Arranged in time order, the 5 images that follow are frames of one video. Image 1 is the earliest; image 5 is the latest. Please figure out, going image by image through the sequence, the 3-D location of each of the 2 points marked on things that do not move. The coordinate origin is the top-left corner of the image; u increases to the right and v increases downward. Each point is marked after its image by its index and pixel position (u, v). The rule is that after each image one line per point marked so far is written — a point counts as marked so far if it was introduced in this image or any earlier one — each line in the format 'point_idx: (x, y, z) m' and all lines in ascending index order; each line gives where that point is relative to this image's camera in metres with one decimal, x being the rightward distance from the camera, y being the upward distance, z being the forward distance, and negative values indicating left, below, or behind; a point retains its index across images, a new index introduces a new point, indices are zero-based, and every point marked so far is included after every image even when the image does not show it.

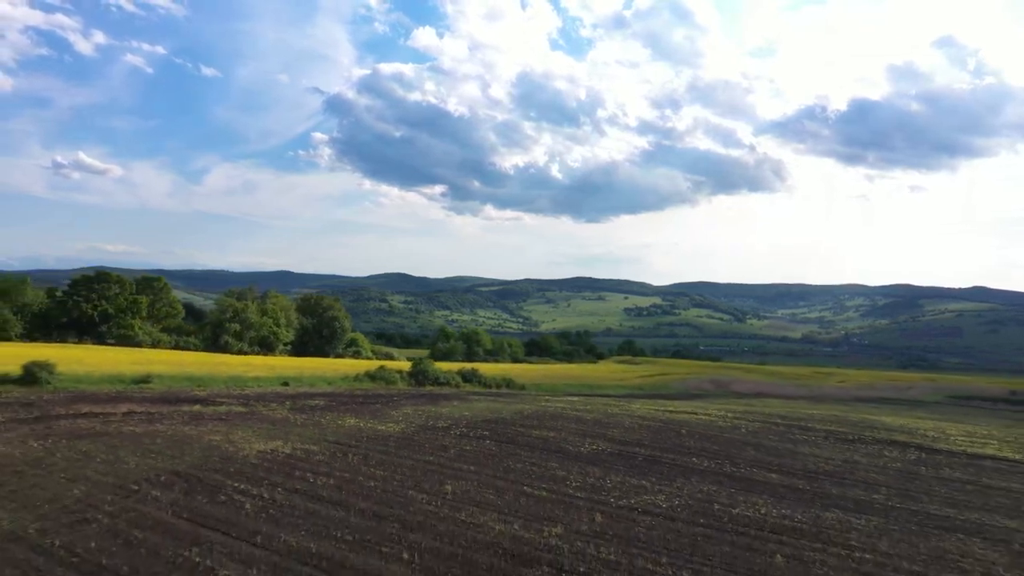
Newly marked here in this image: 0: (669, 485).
0: (+3.9, -4.9, +15.6) m
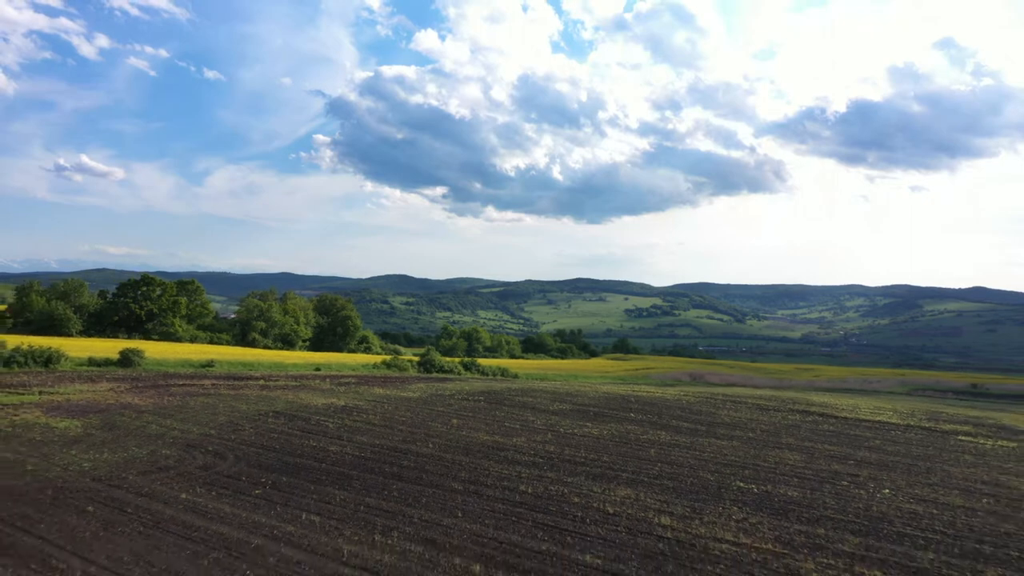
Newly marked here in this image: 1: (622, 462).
0: (+3.4, -5.0, +22.8) m
1: (+3.0, -4.6, +16.4) m
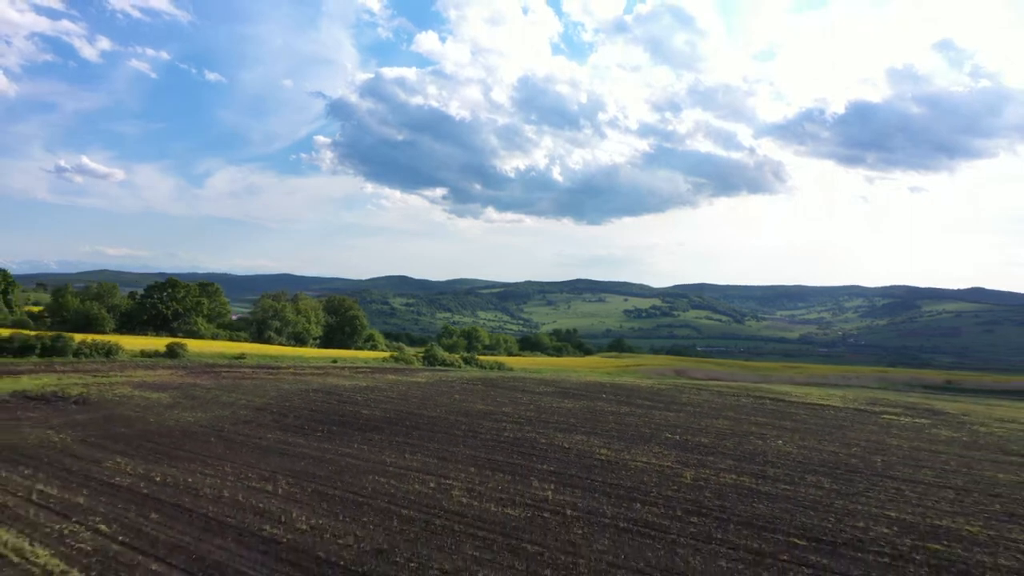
0: (+3.0, -5.1, +28.0) m
1: (+2.6, -4.6, +21.6) m
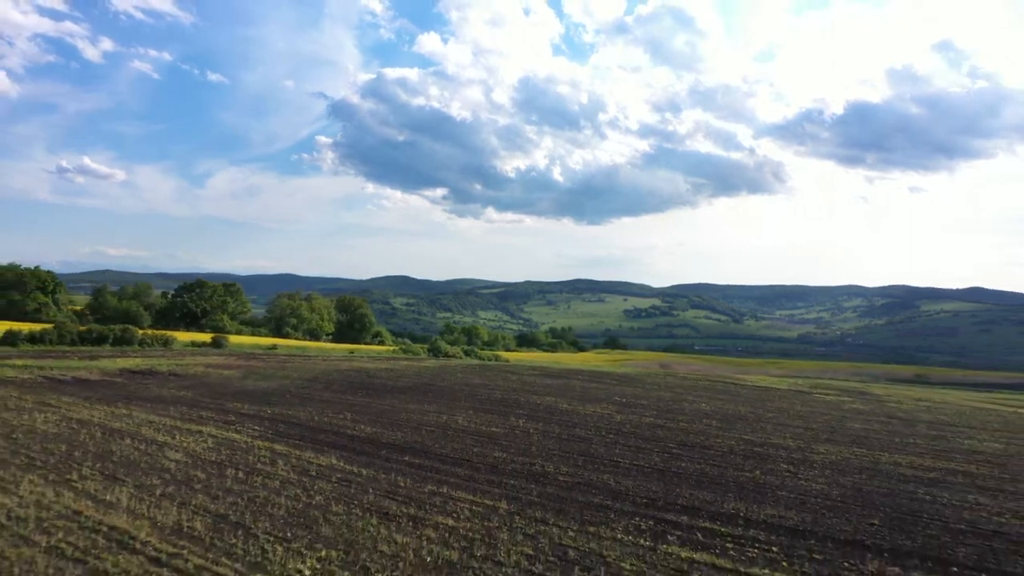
0: (+2.6, -5.1, +34.6) m
1: (+2.1, -4.7, +28.3) m
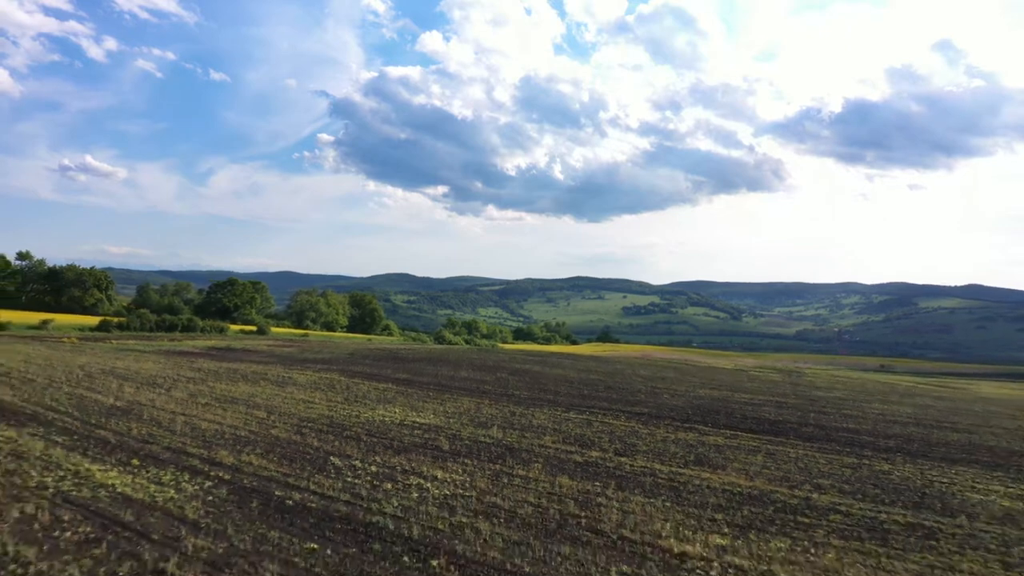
0: (+2.0, -5.0, +43.9) m
1: (+1.5, -4.5, +37.6) m
